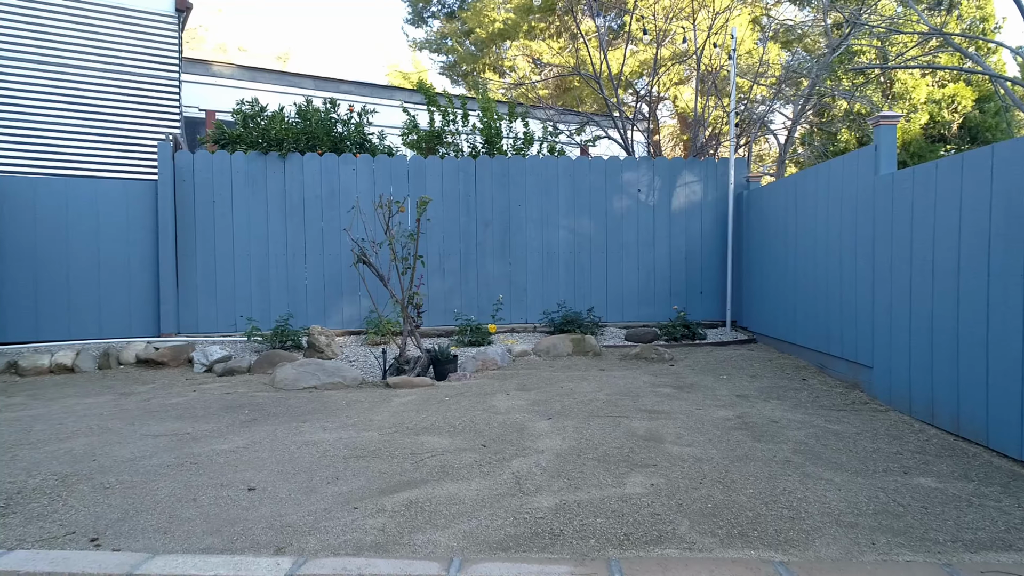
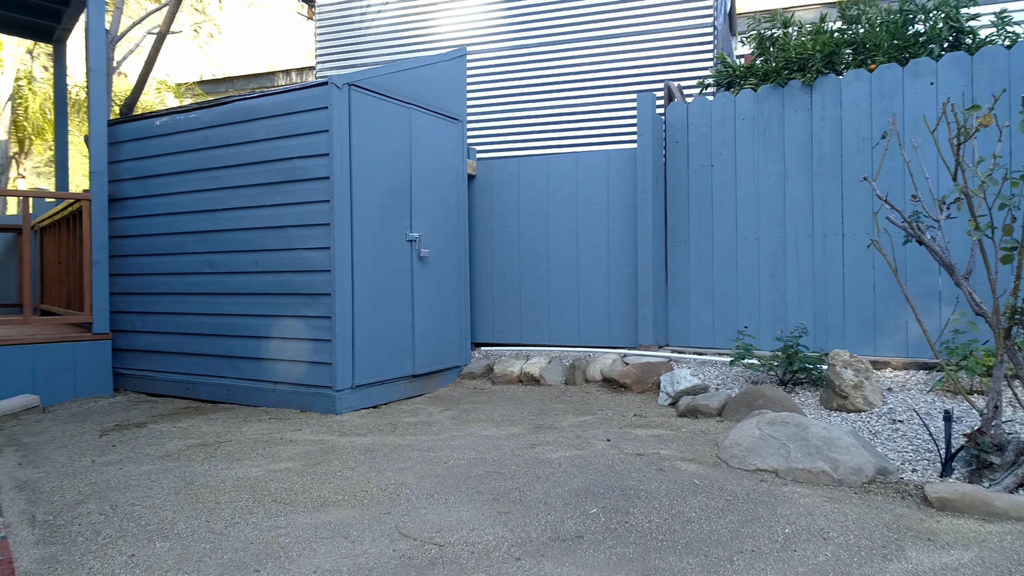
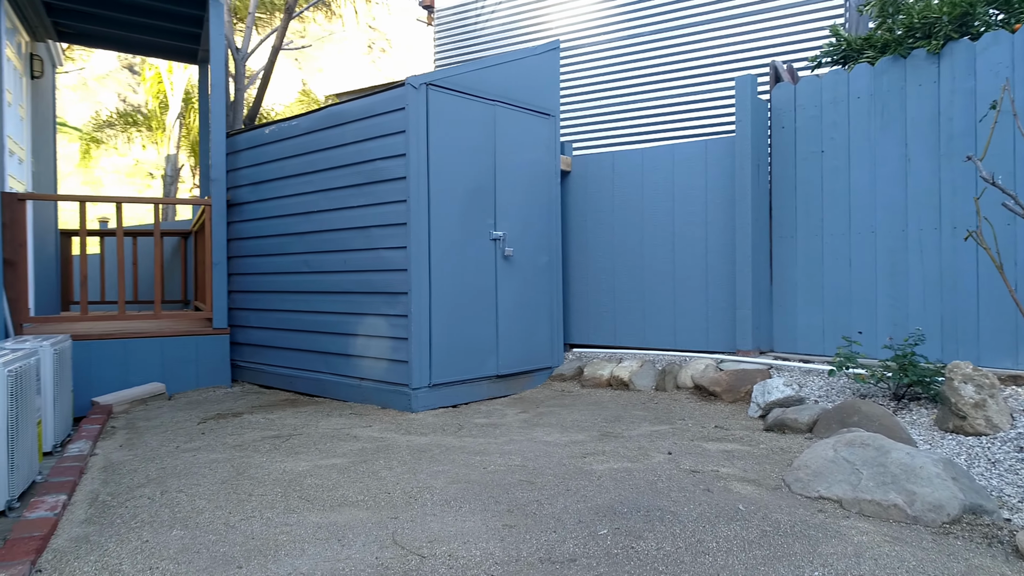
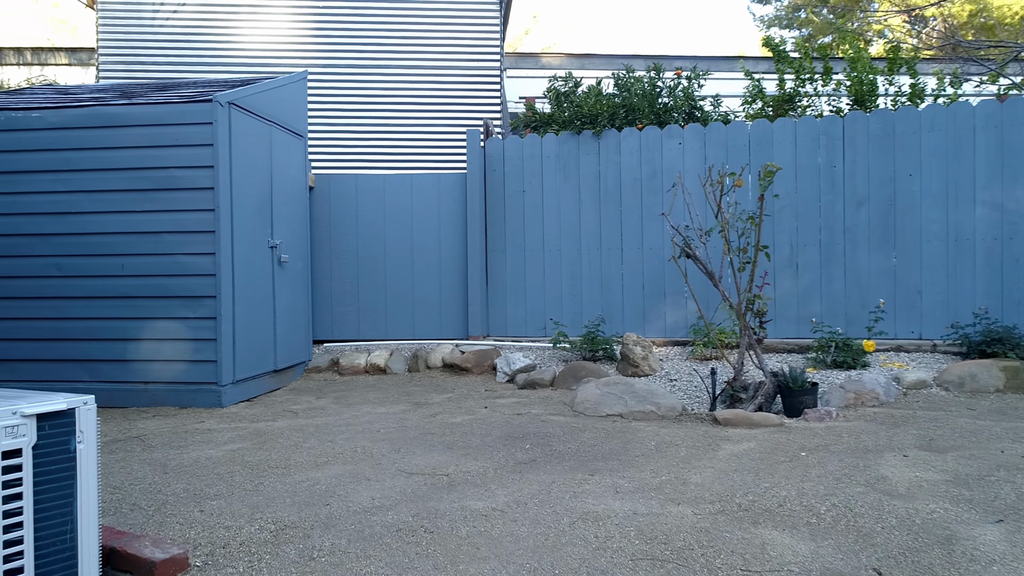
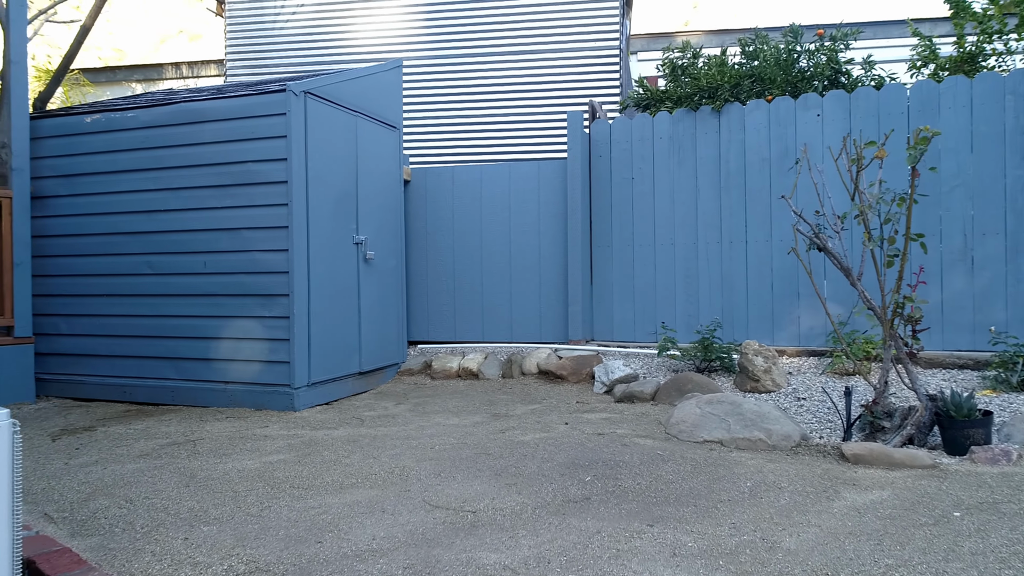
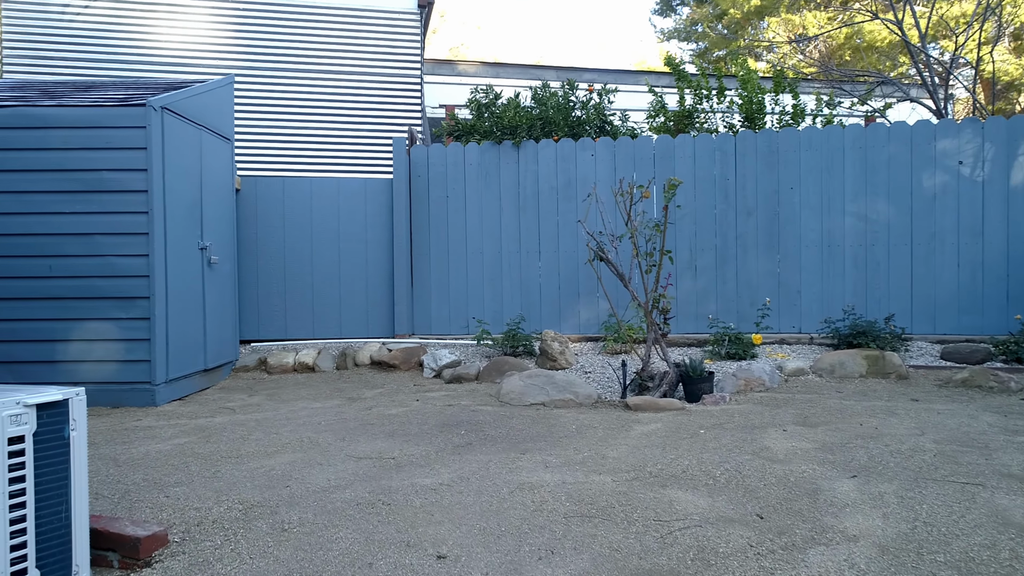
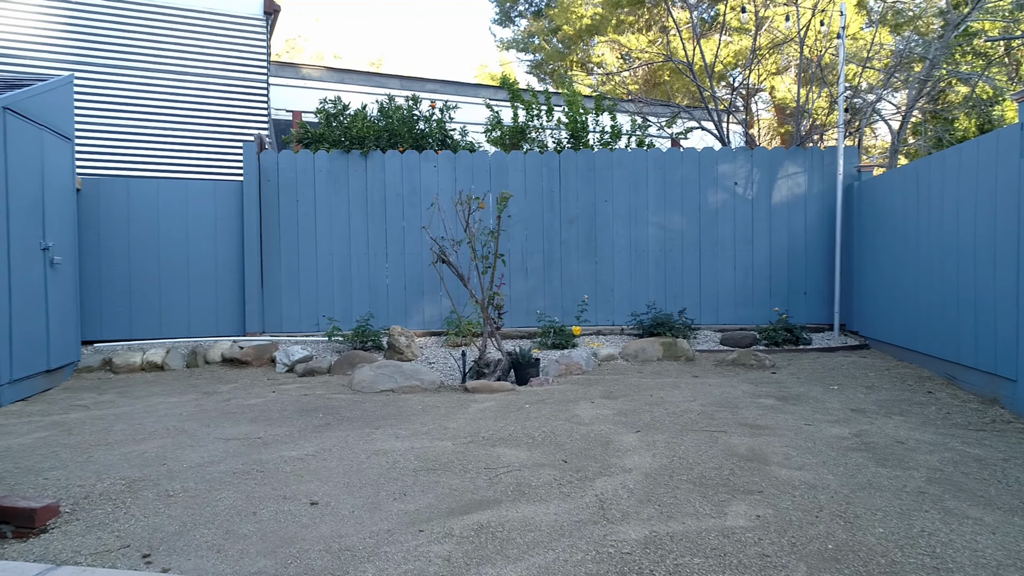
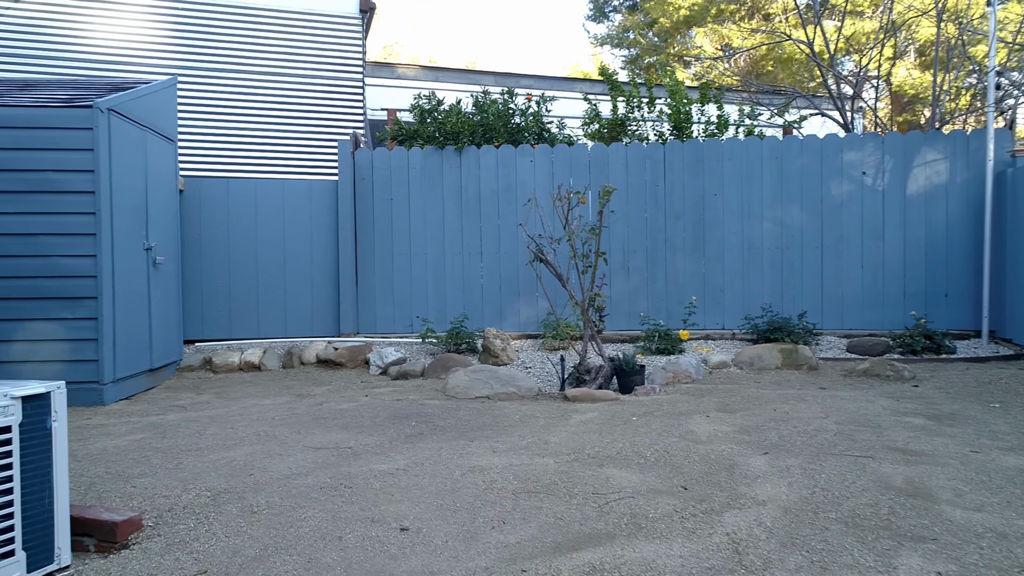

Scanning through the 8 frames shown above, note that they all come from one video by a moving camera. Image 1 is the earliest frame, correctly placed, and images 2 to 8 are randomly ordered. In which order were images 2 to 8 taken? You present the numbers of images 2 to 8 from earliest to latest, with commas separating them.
7, 8, 6, 4, 5, 2, 3
